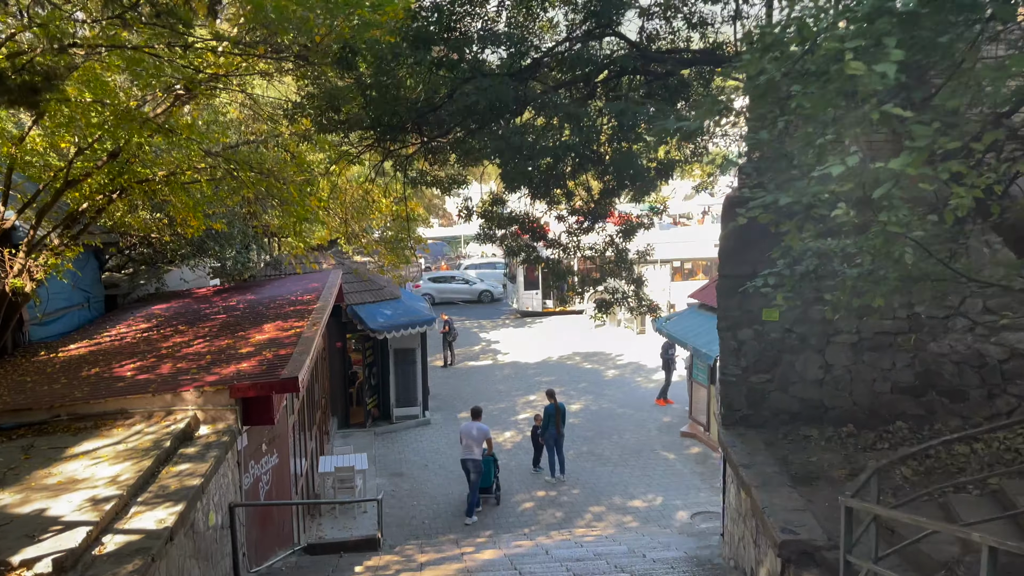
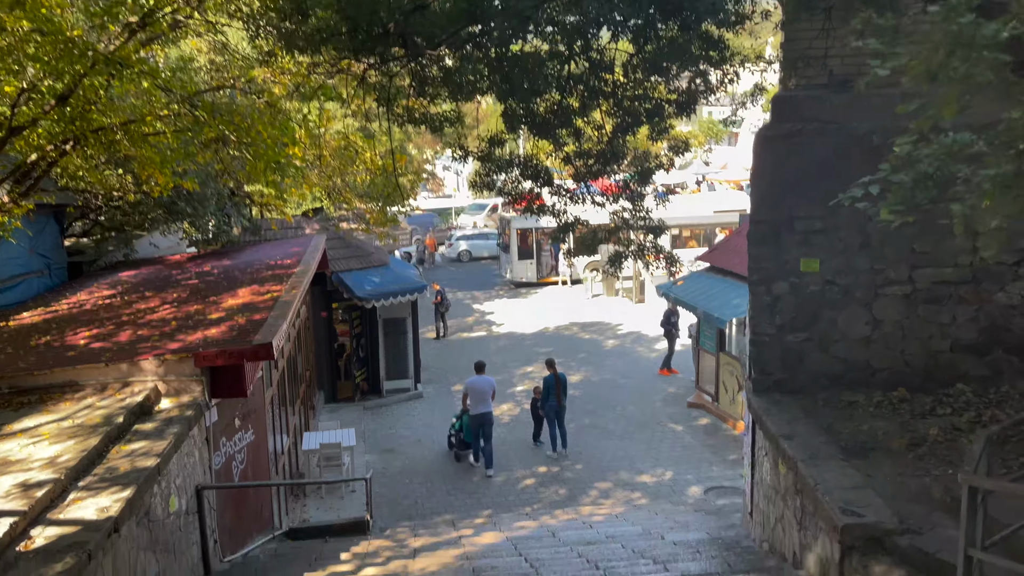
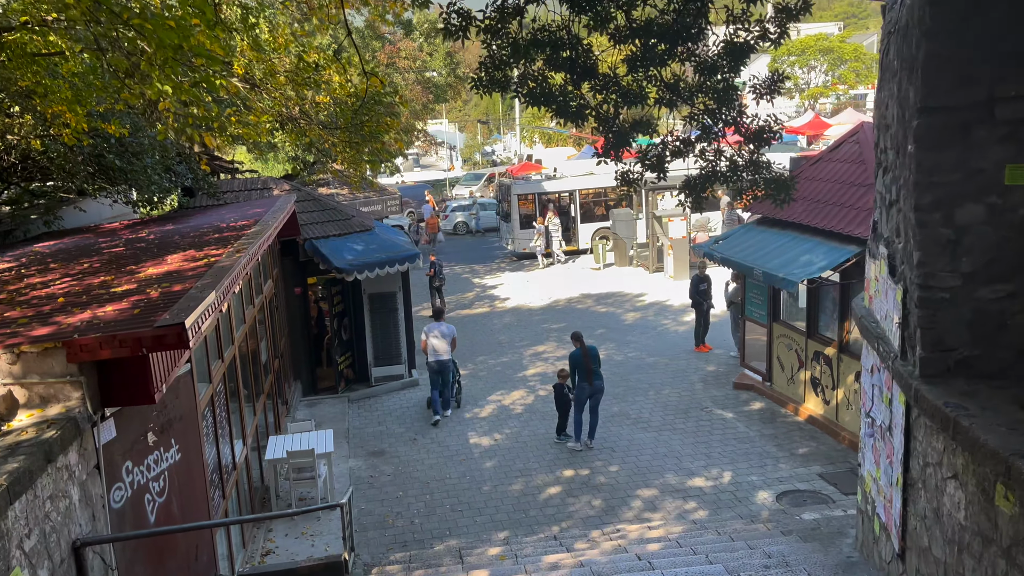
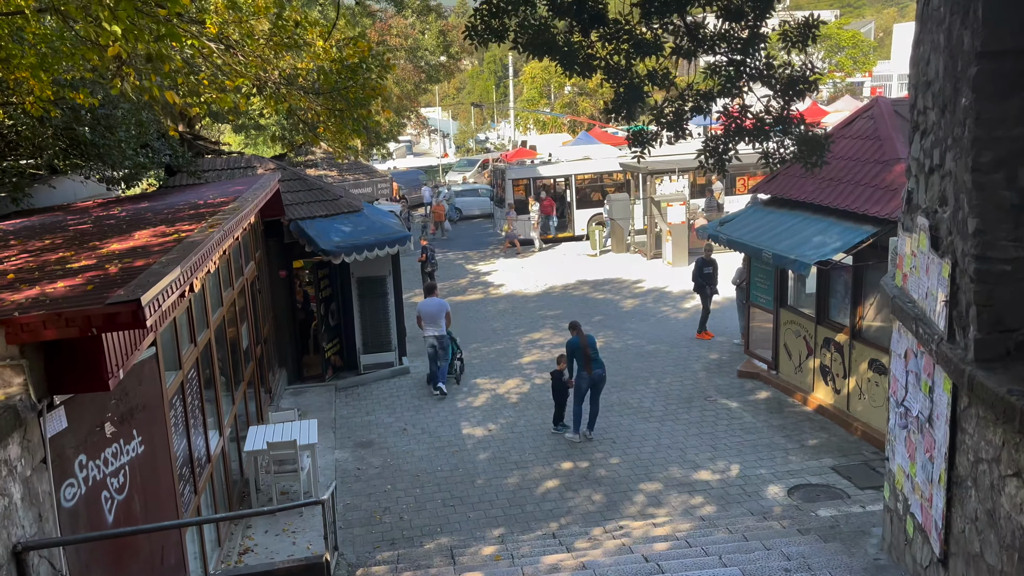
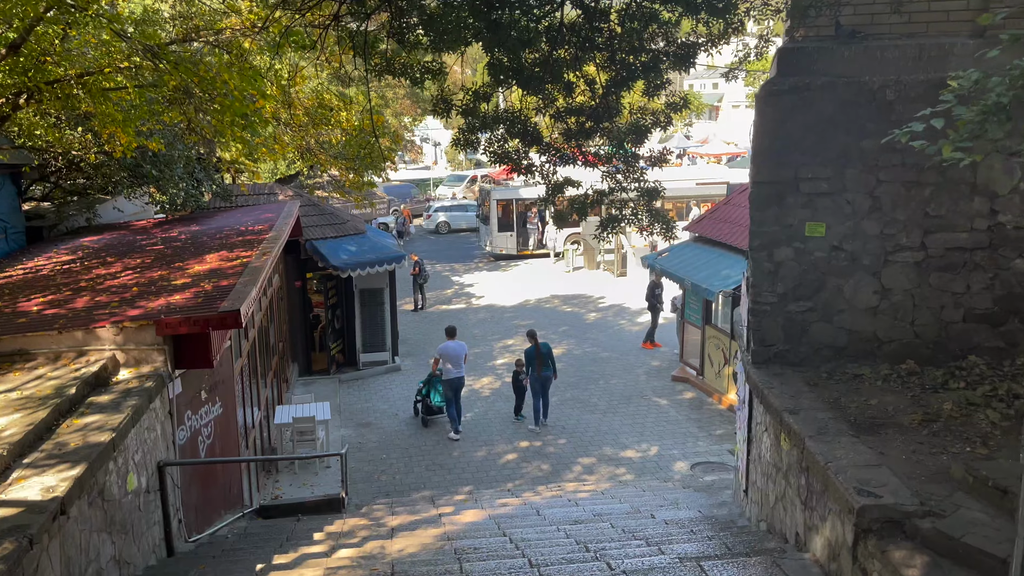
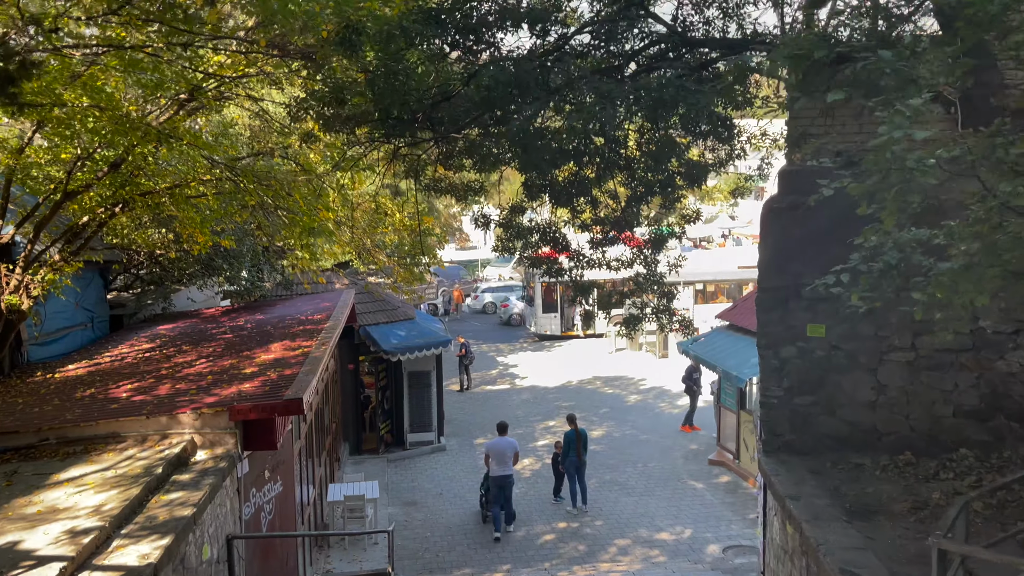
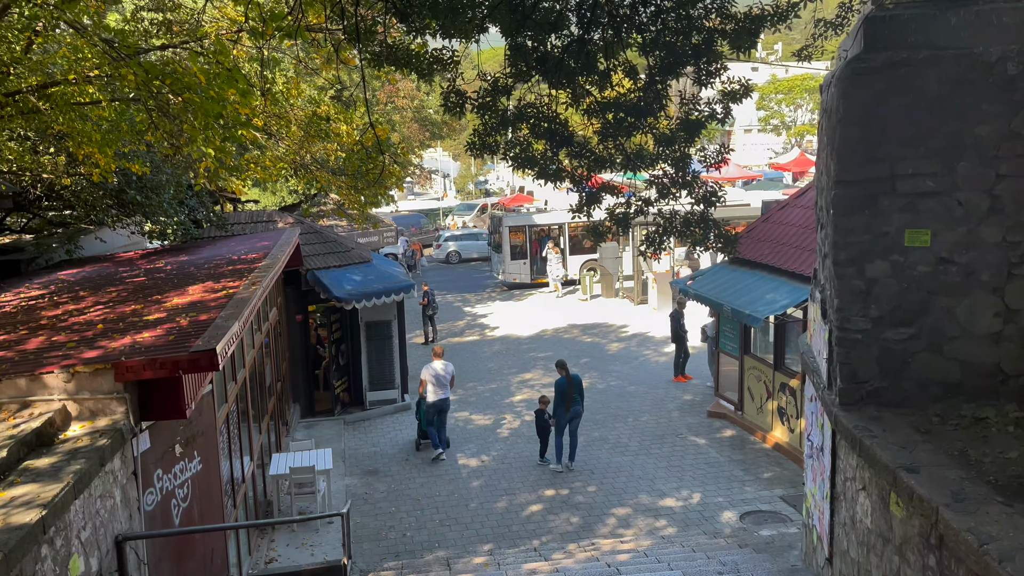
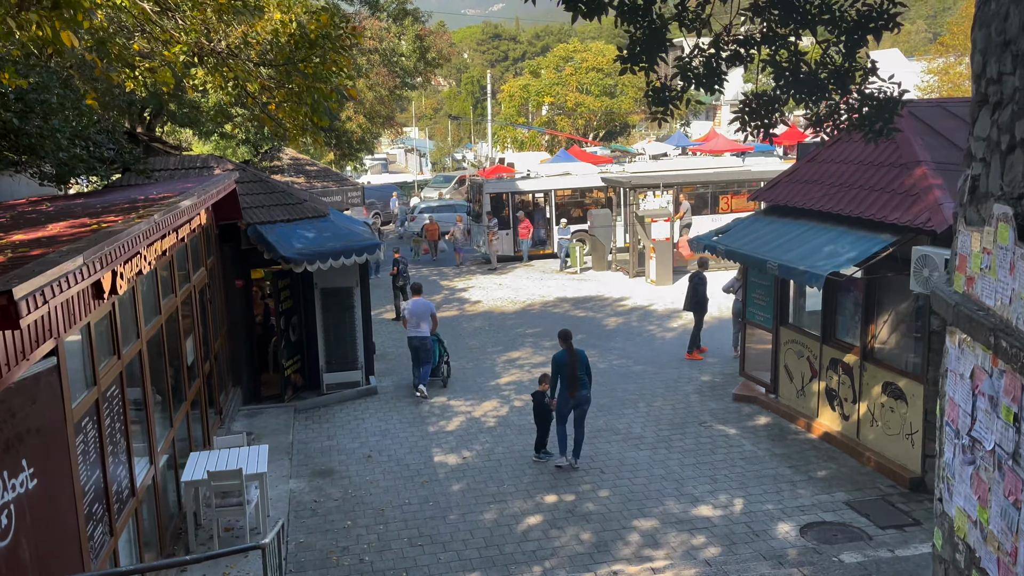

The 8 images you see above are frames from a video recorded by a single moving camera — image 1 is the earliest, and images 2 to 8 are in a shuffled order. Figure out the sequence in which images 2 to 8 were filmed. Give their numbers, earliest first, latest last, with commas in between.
6, 2, 5, 7, 3, 4, 8
